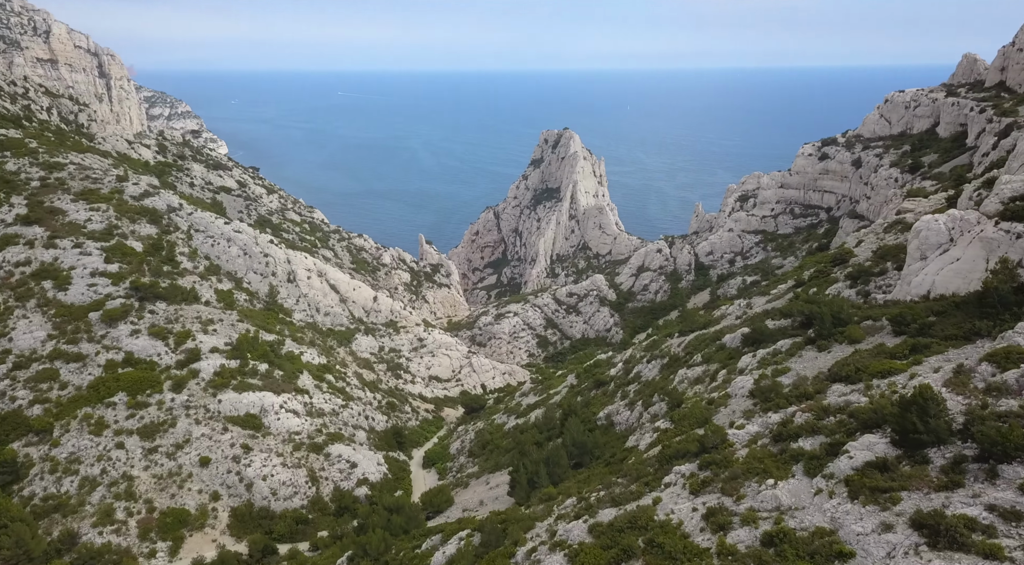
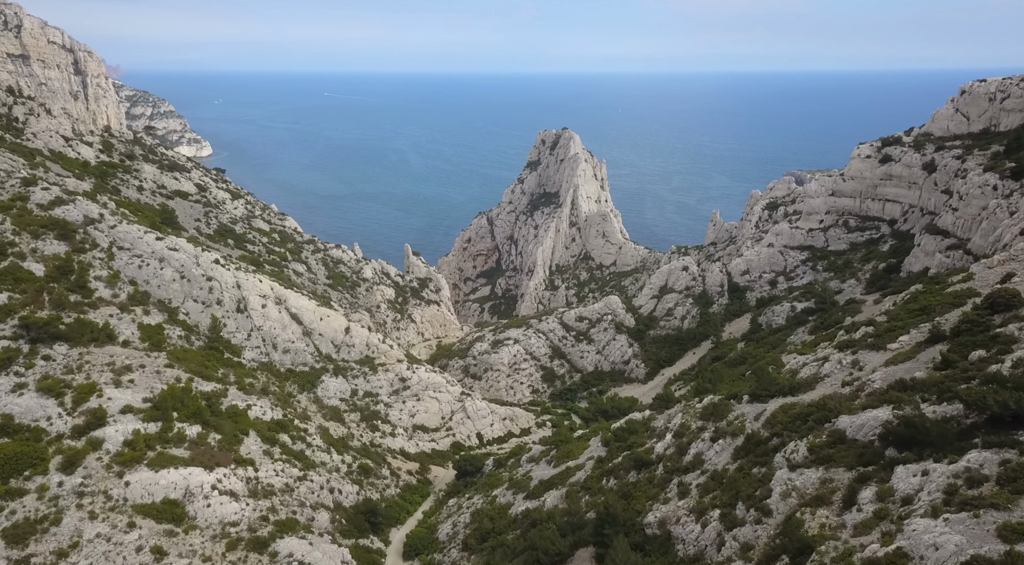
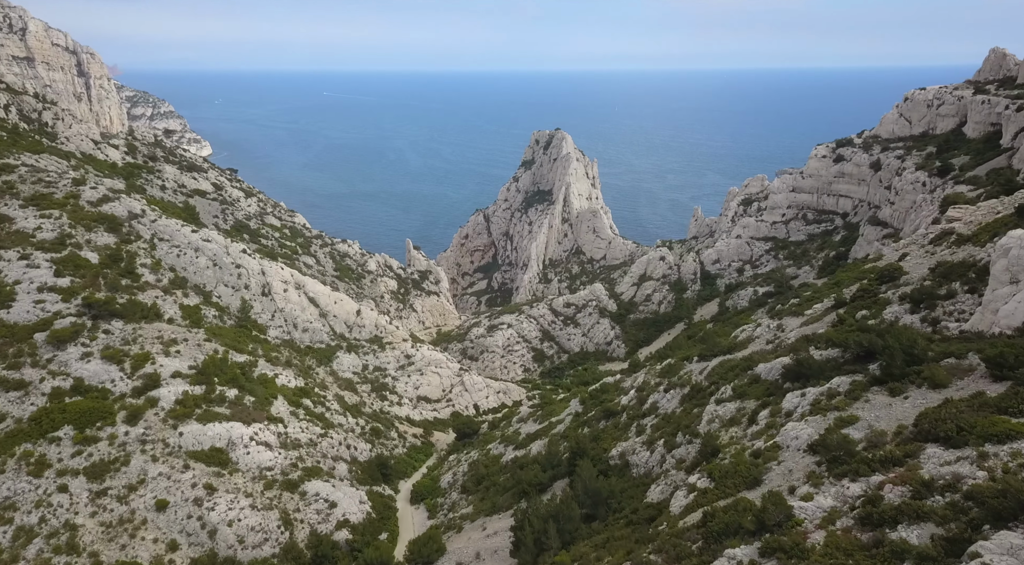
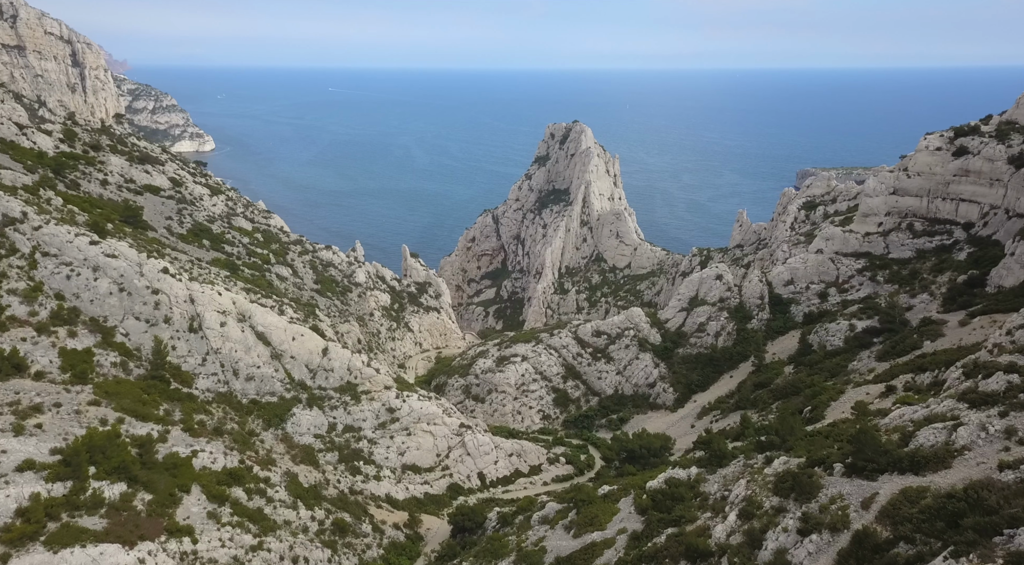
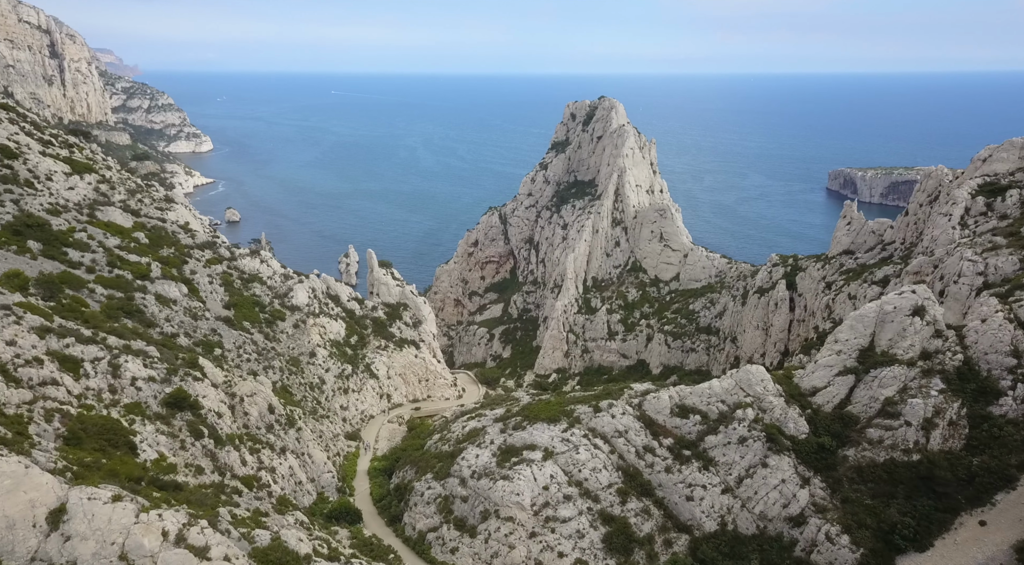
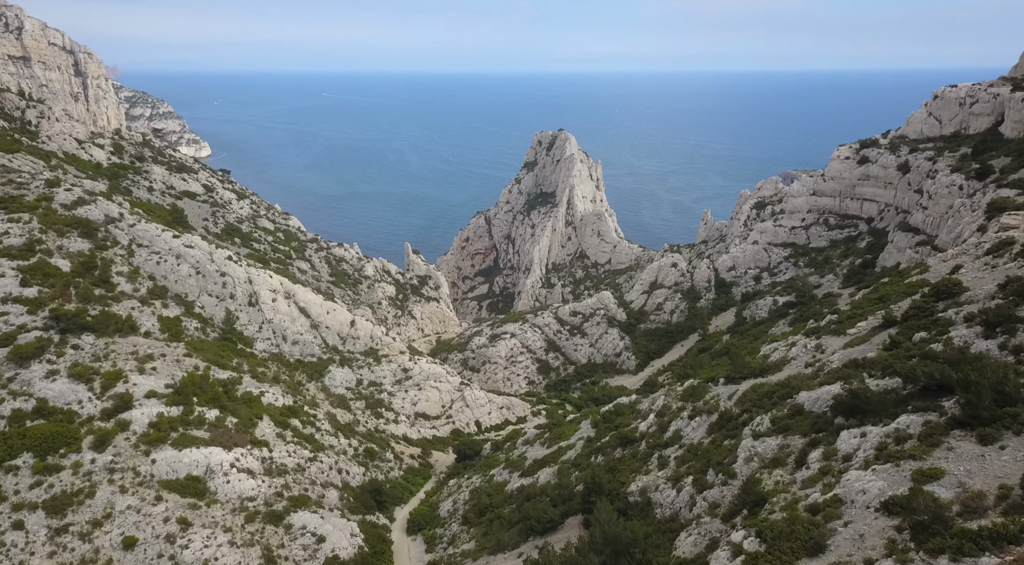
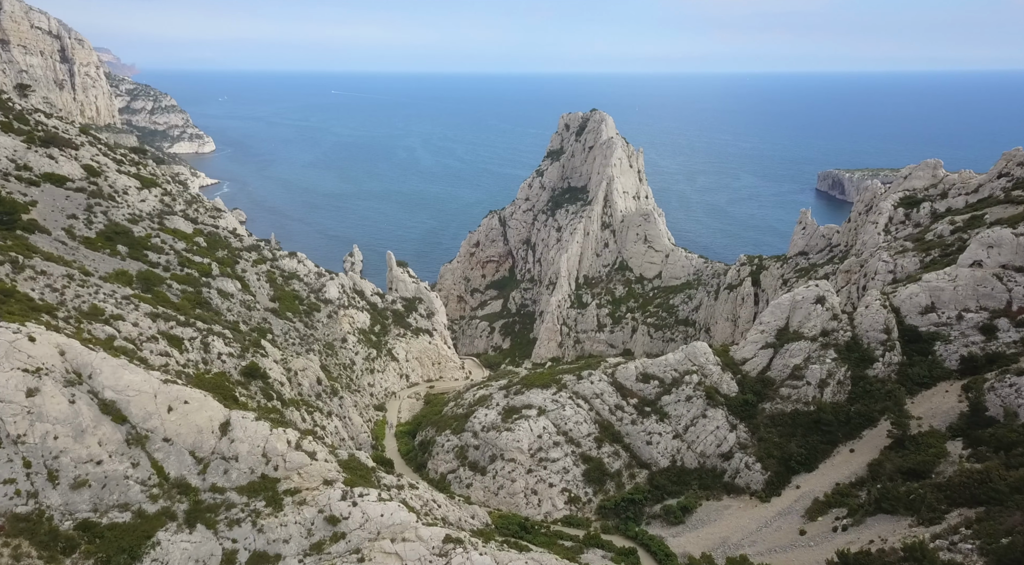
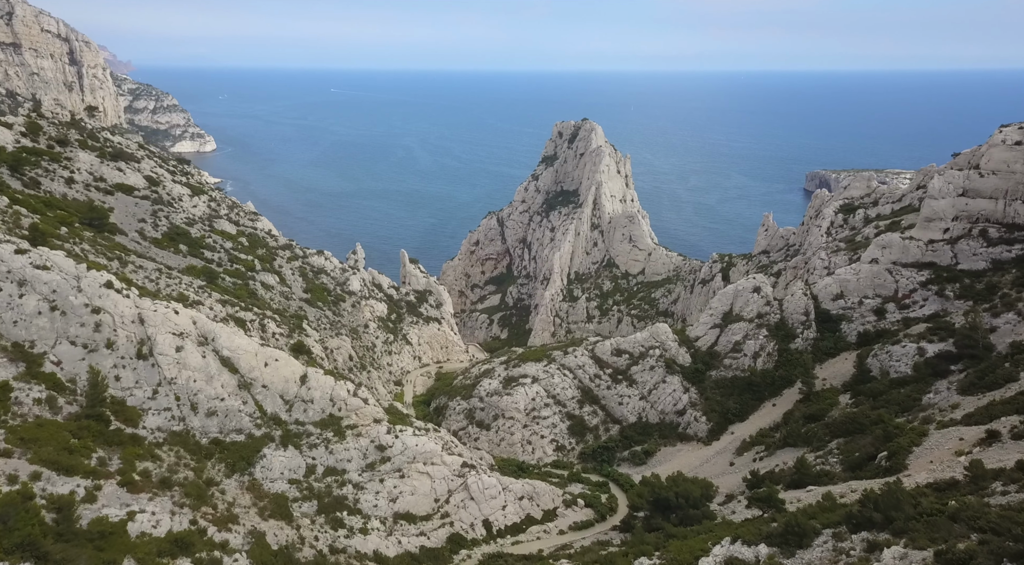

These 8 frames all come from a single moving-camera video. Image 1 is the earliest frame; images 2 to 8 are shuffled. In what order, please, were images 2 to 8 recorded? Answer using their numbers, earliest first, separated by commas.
3, 6, 2, 4, 8, 7, 5
